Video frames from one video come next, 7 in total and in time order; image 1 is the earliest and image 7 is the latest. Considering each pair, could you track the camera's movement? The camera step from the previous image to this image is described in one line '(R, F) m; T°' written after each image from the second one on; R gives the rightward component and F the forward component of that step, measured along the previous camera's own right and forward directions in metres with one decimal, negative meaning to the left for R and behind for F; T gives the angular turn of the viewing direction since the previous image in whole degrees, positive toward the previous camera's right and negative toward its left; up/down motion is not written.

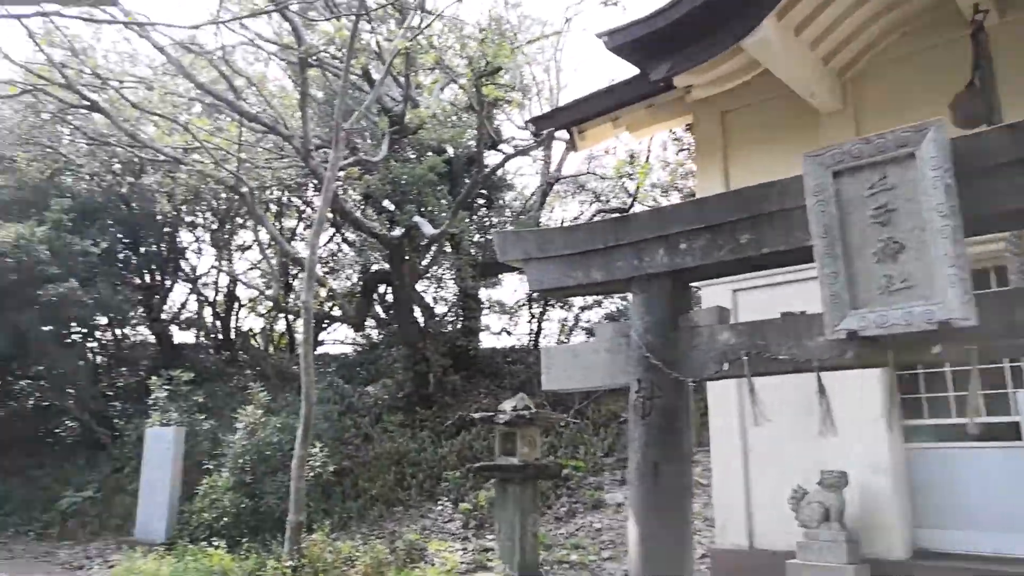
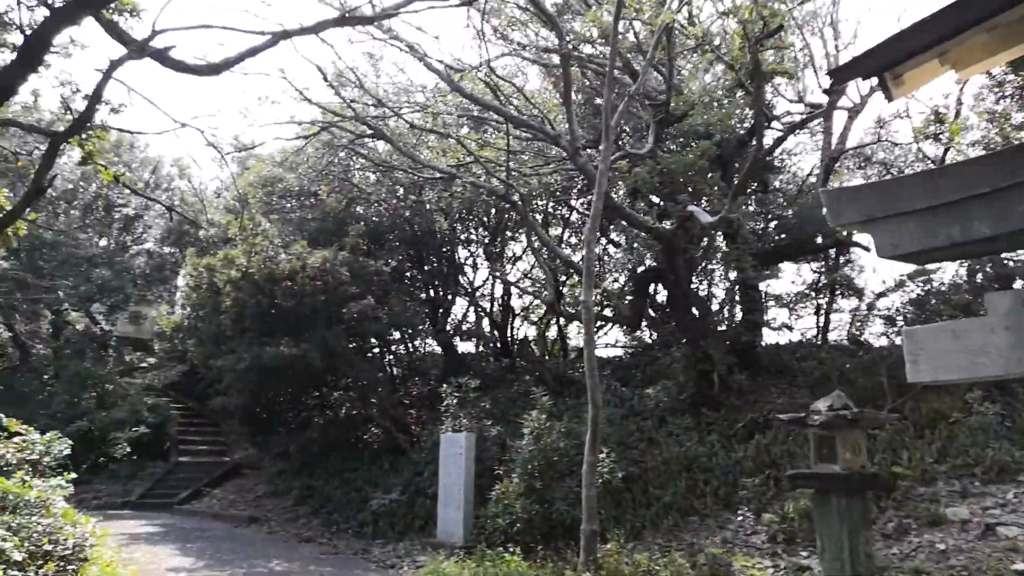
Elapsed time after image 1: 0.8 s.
(-0.3, +0.5) m; -19°
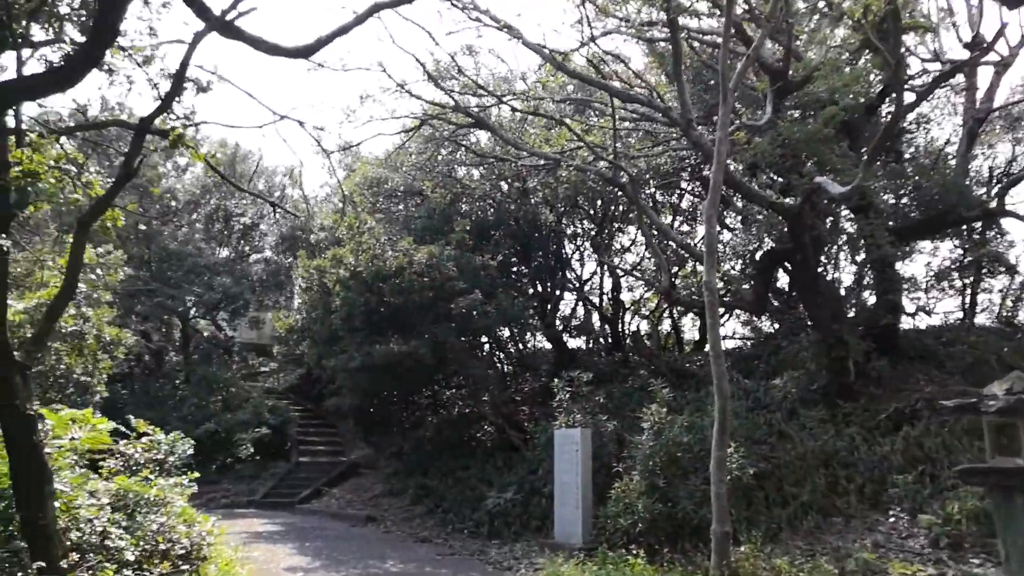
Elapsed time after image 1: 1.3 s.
(-0.1, +0.5) m; -8°
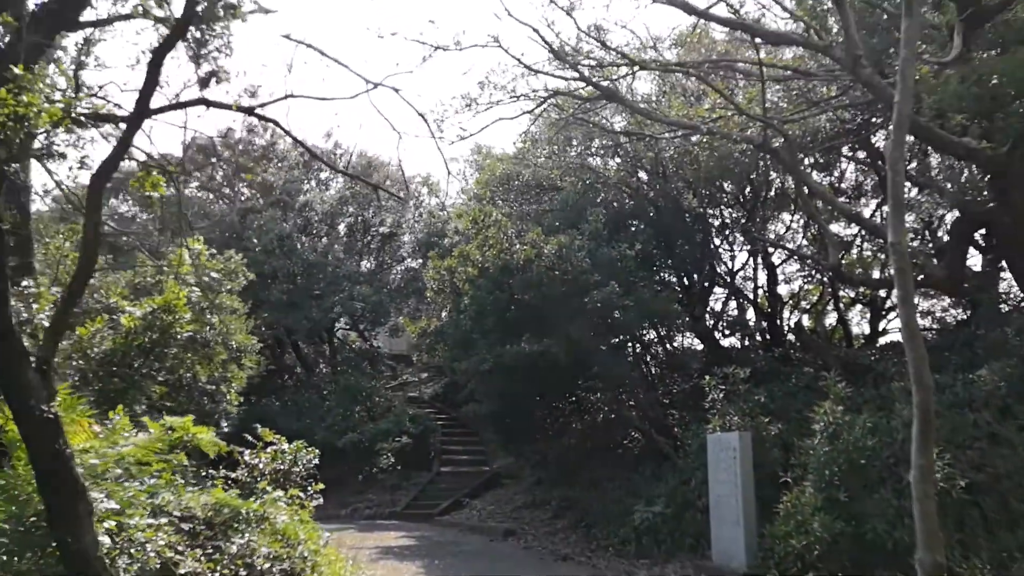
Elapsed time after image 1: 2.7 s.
(+0.1, +1.2) m; -11°
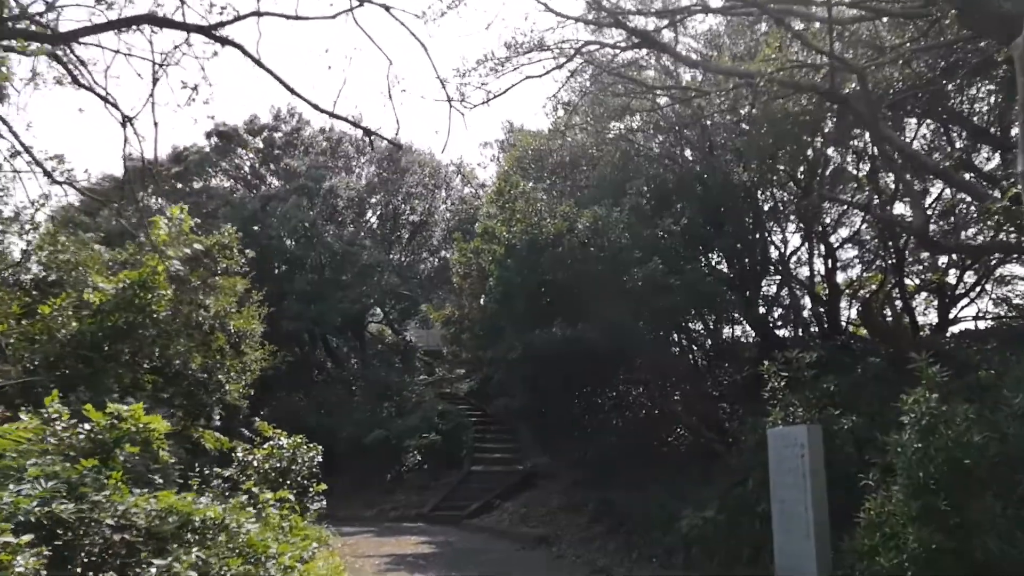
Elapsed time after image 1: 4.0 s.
(+0.2, +1.3) m; -3°
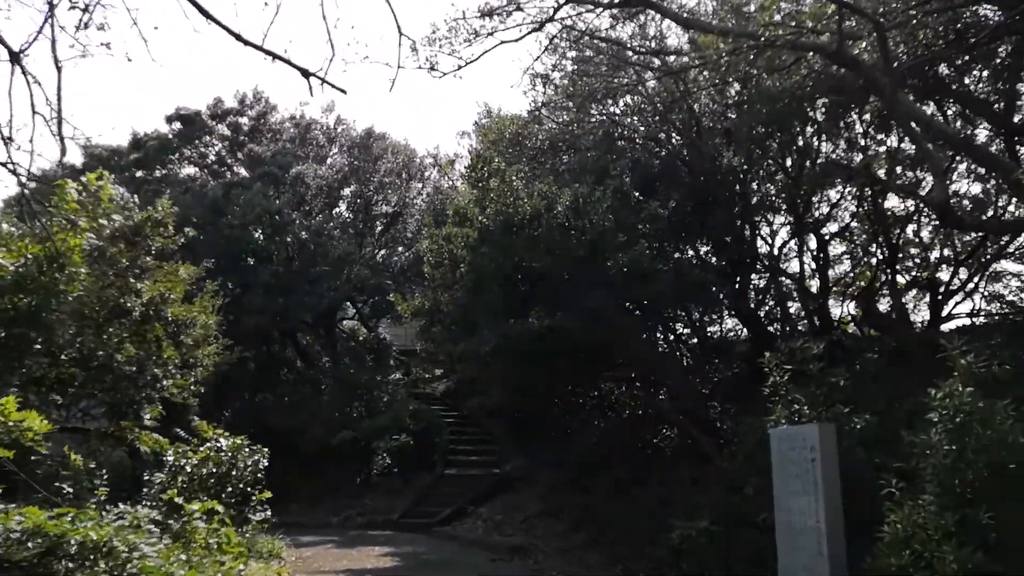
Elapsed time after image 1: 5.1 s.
(+0.1, +1.0) m; +1°
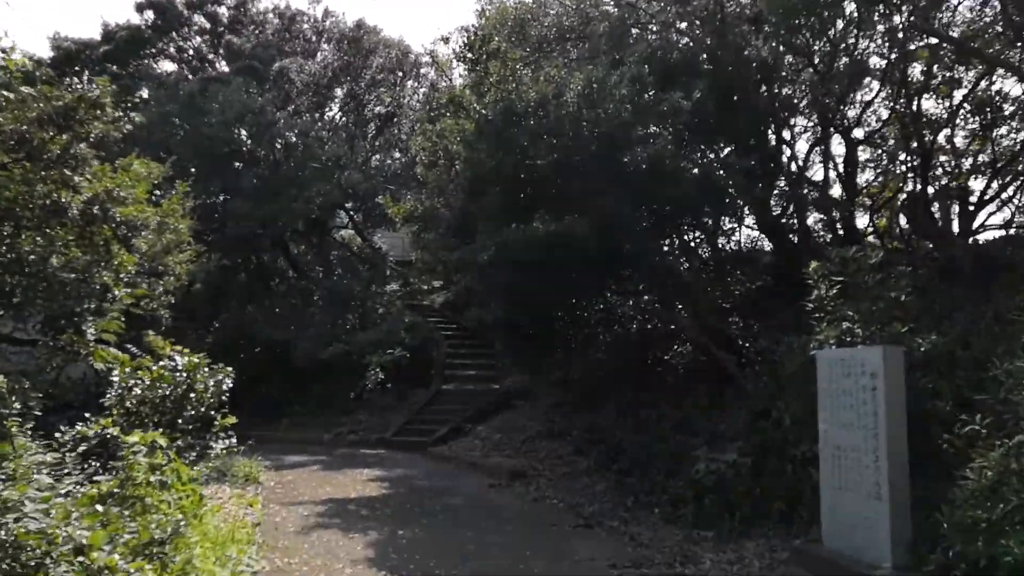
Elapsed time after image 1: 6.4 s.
(0.0, +1.2) m; 0°
